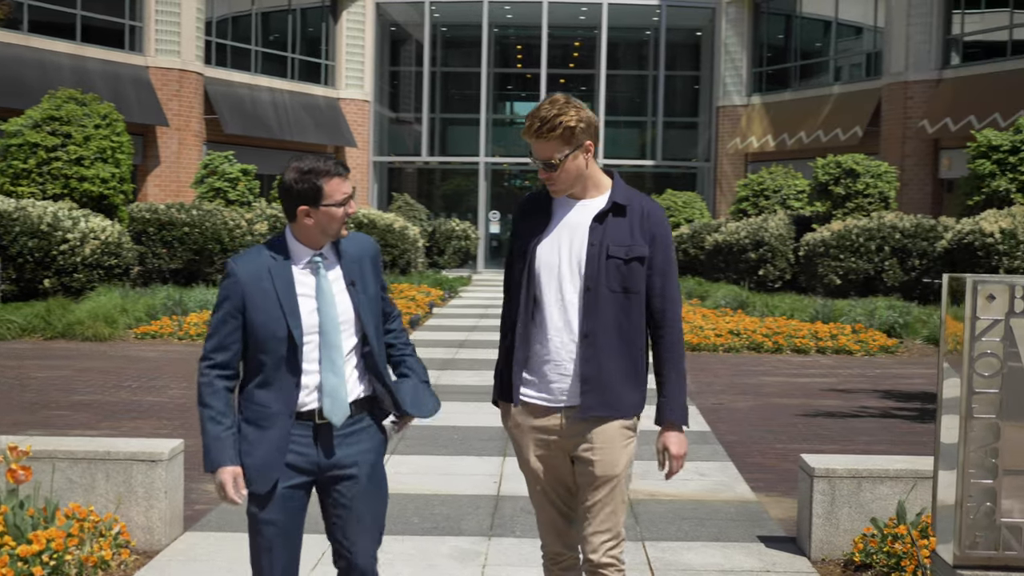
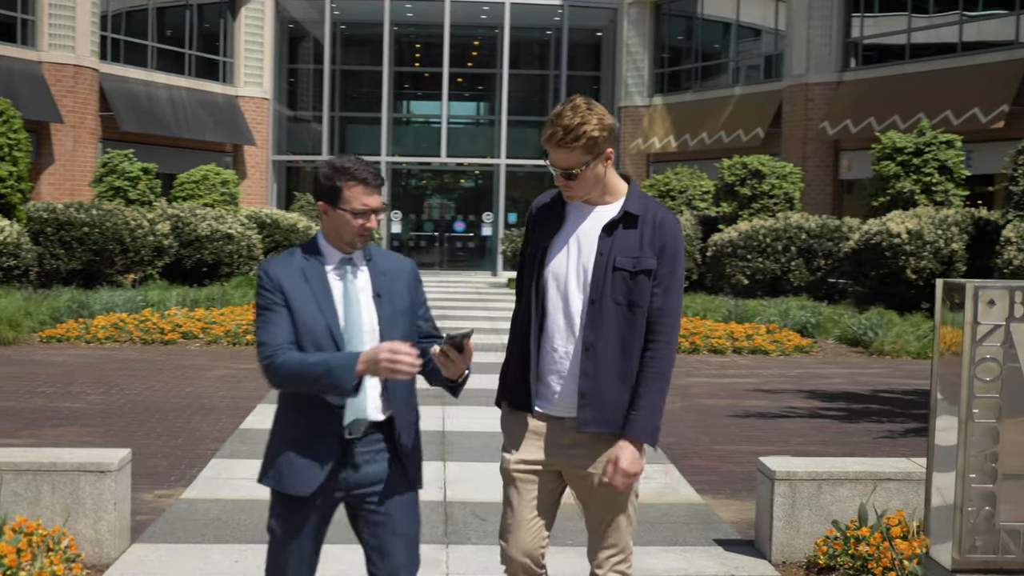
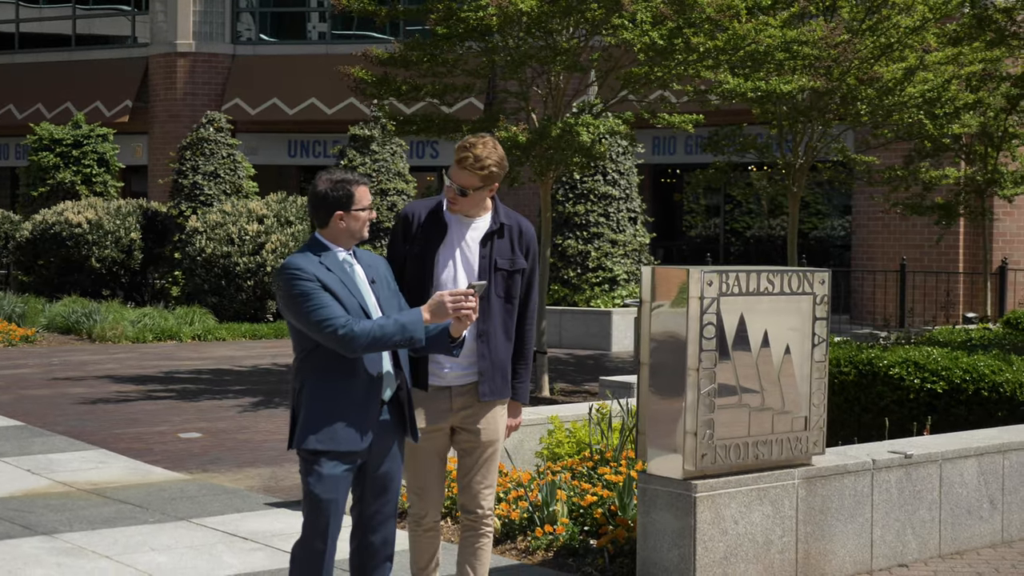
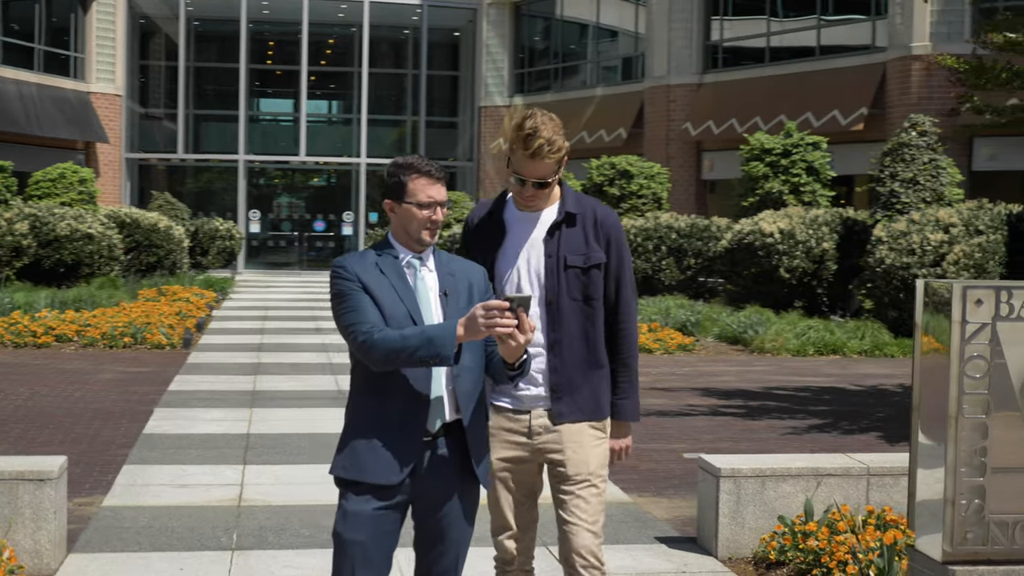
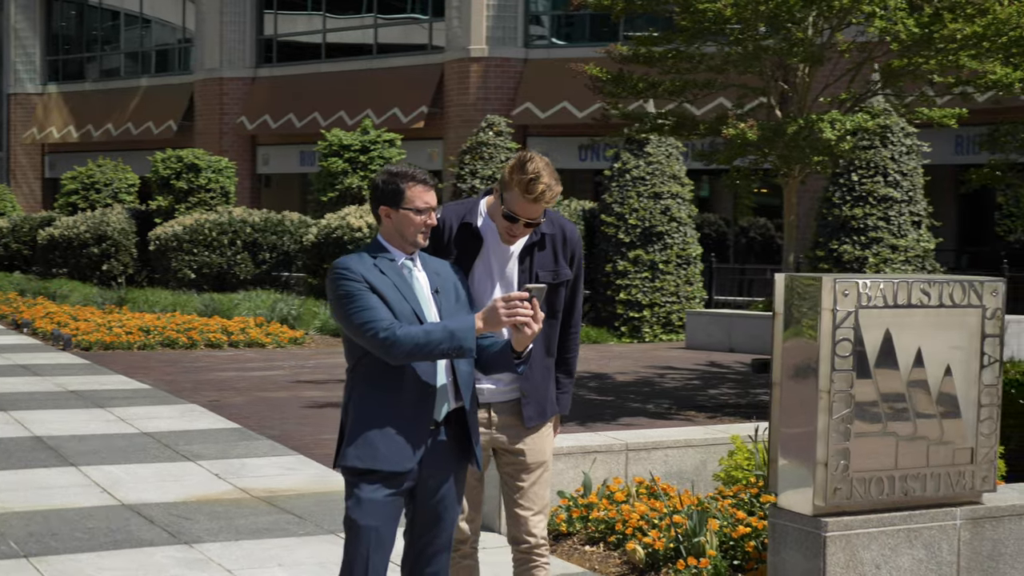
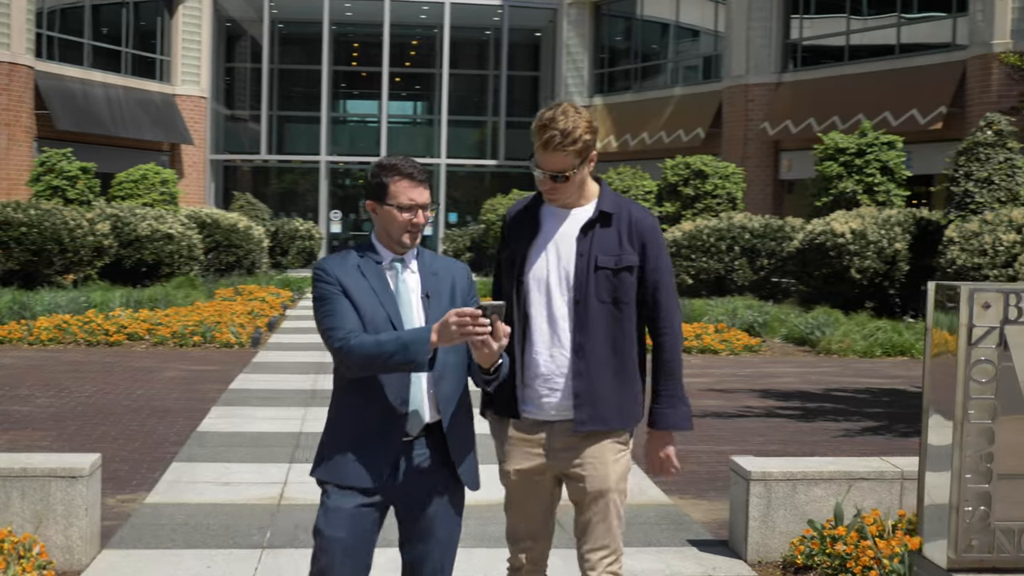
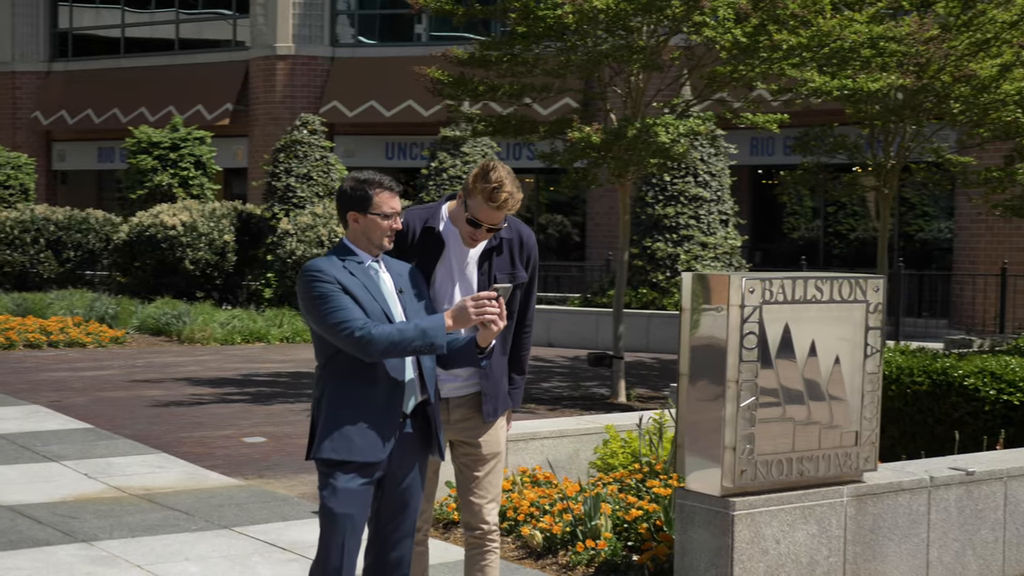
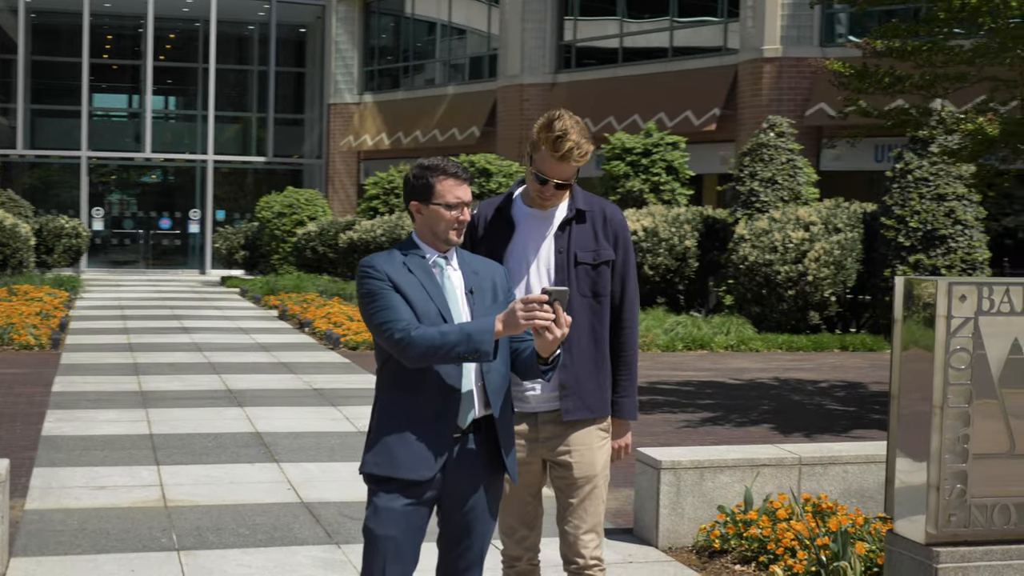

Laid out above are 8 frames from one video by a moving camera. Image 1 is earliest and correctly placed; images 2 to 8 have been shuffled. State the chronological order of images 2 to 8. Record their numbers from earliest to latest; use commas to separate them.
2, 6, 4, 8, 5, 7, 3
